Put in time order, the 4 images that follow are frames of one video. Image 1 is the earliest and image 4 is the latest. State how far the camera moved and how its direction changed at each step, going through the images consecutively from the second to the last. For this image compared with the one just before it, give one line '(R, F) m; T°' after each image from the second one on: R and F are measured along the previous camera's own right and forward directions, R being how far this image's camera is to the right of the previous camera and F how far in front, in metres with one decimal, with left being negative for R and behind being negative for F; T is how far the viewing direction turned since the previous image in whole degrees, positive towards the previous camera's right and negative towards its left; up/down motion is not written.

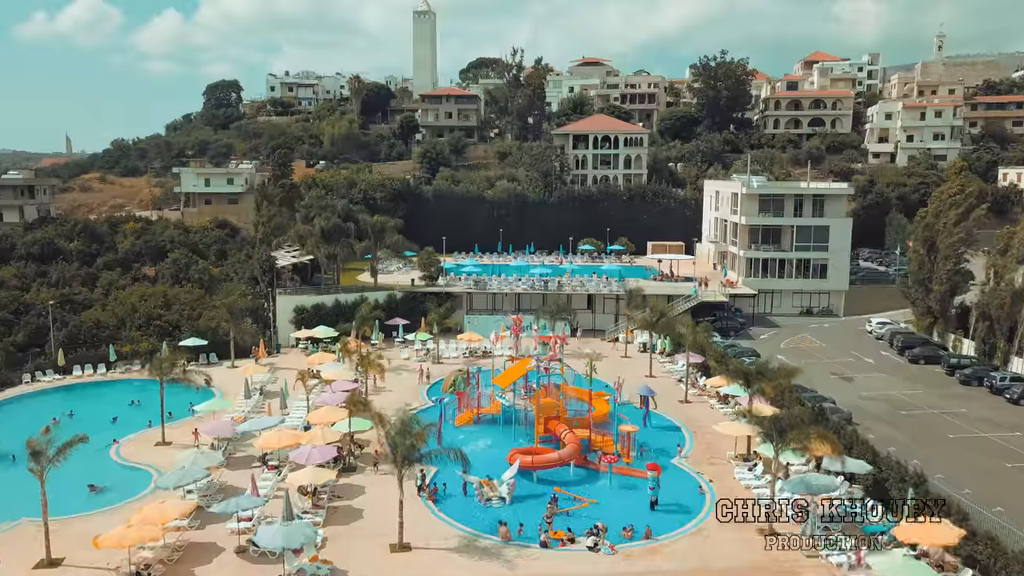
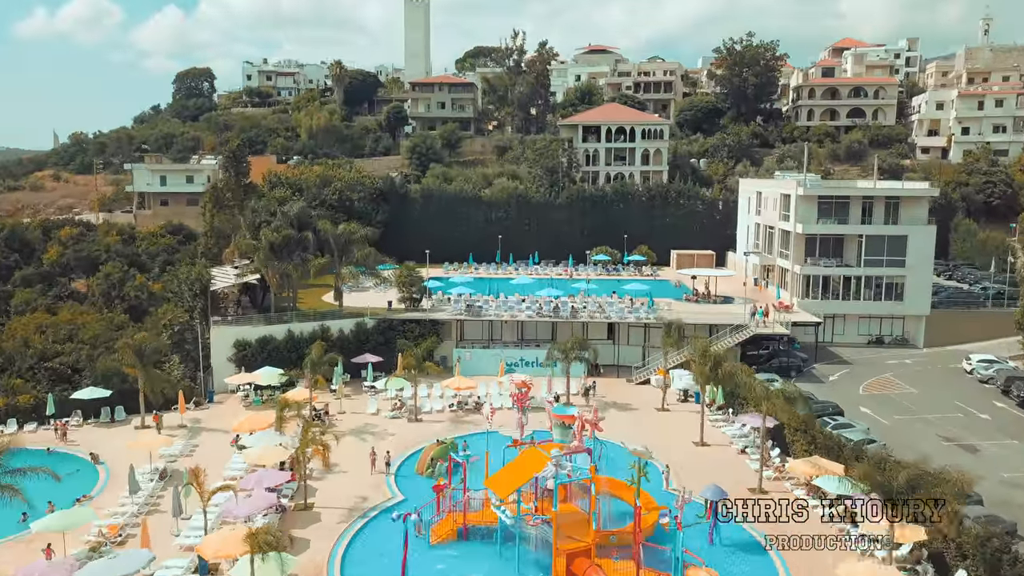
(-0.1, +11.2) m; 0°
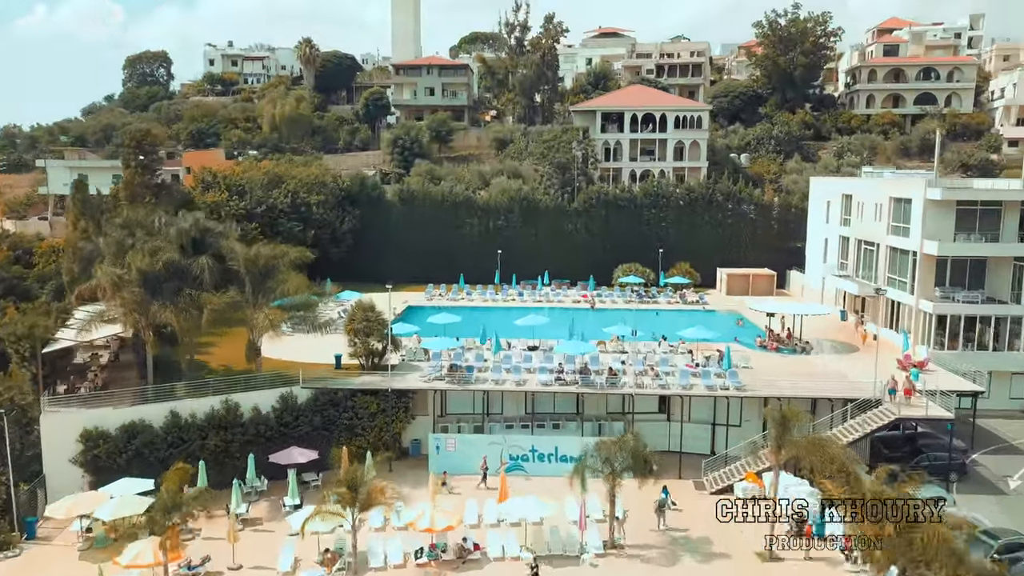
(-0.2, +14.4) m; 0°
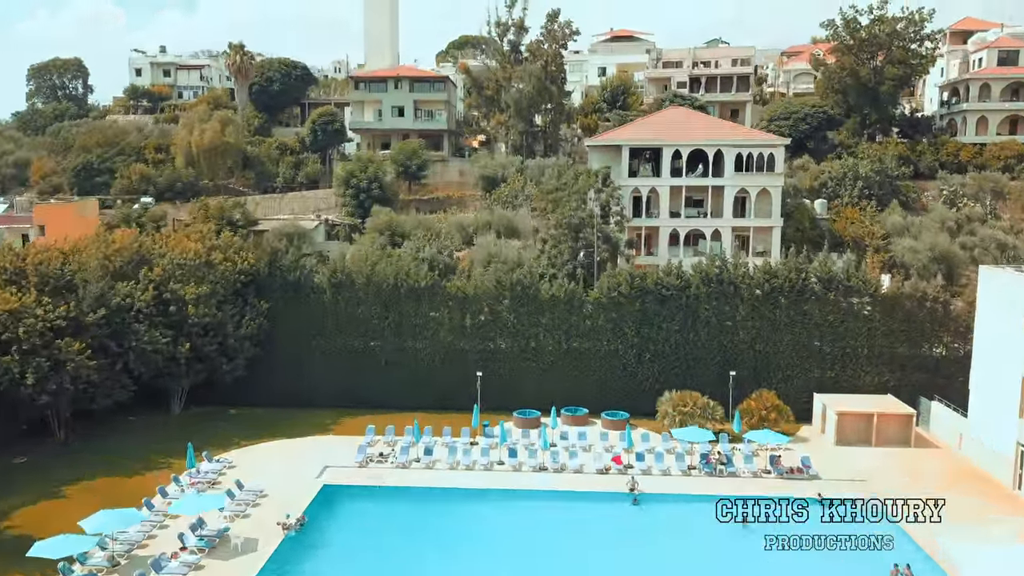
(+0.6, +18.5) m; 0°
